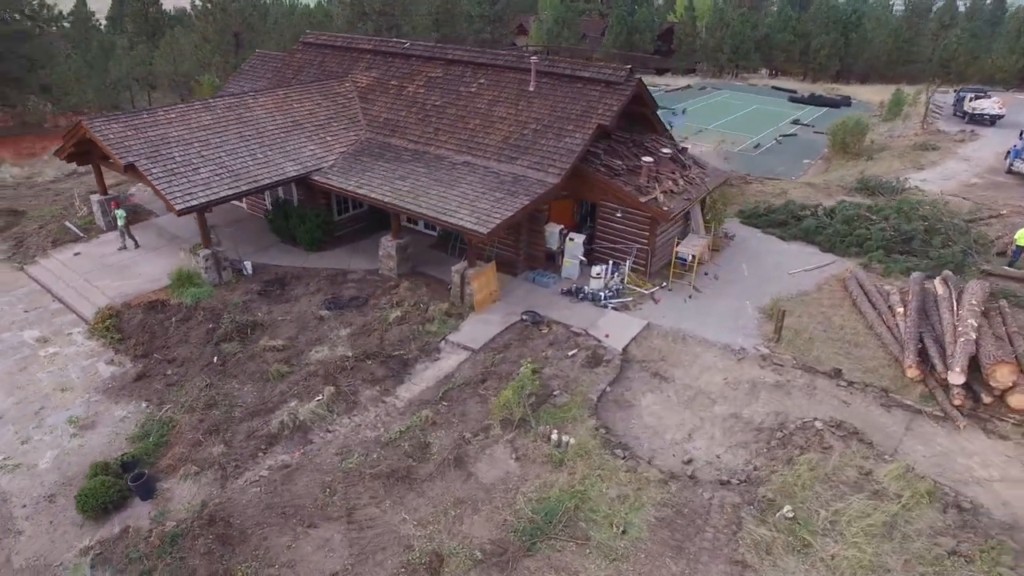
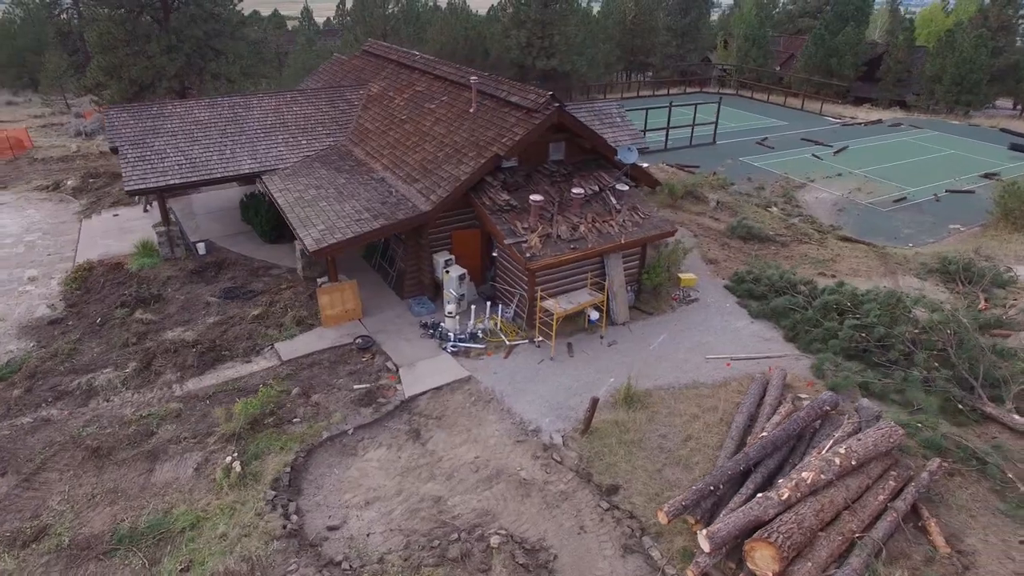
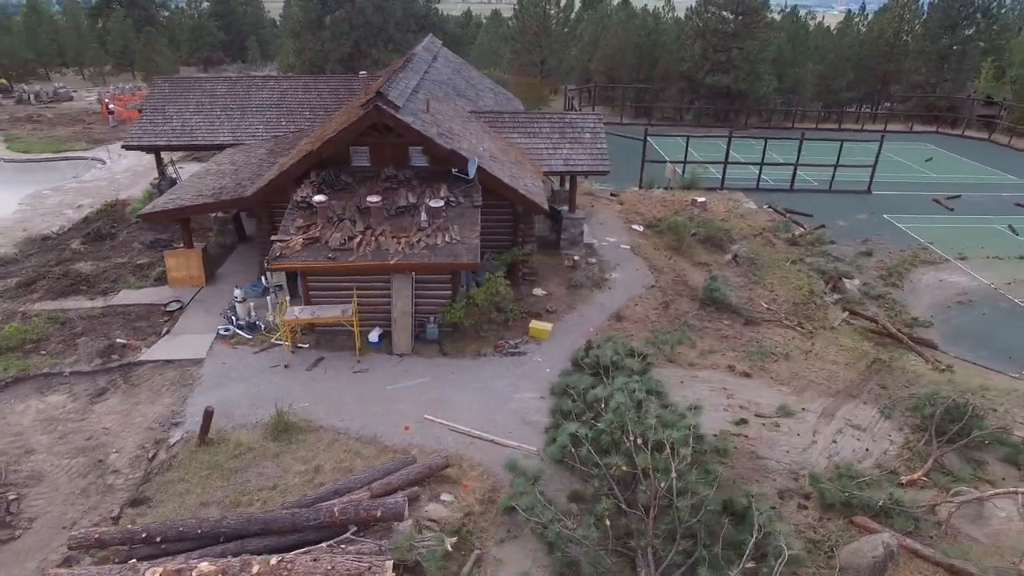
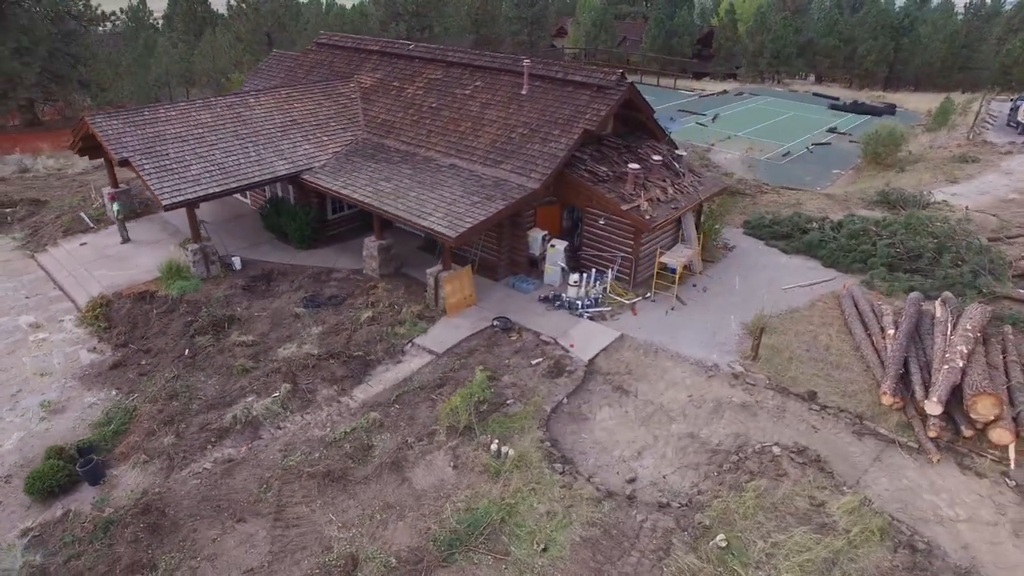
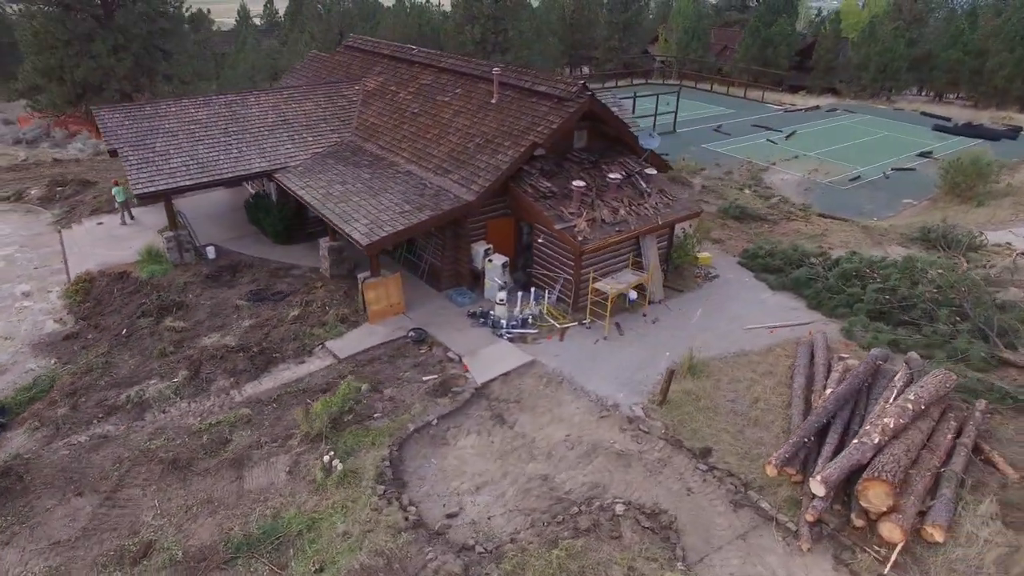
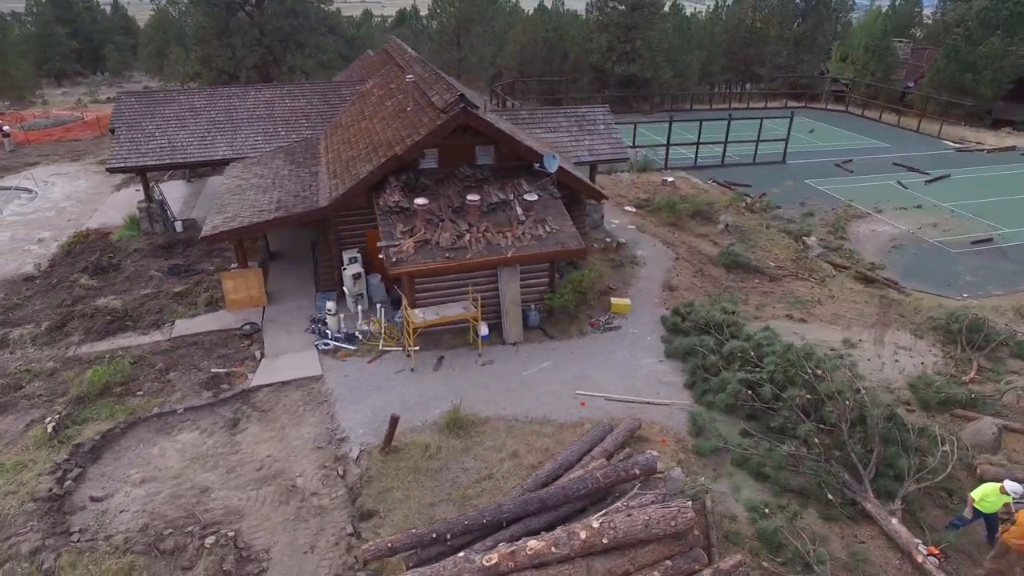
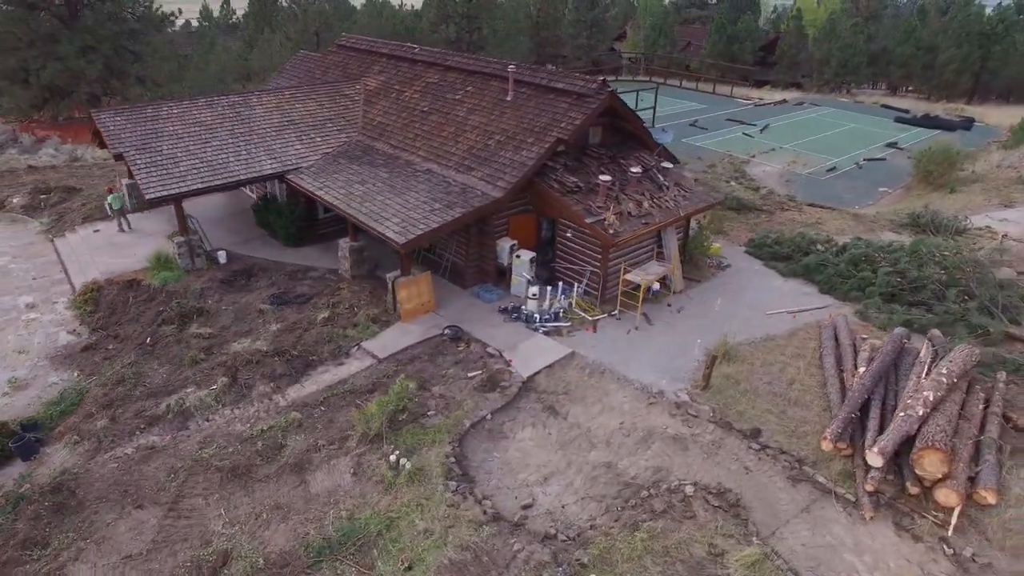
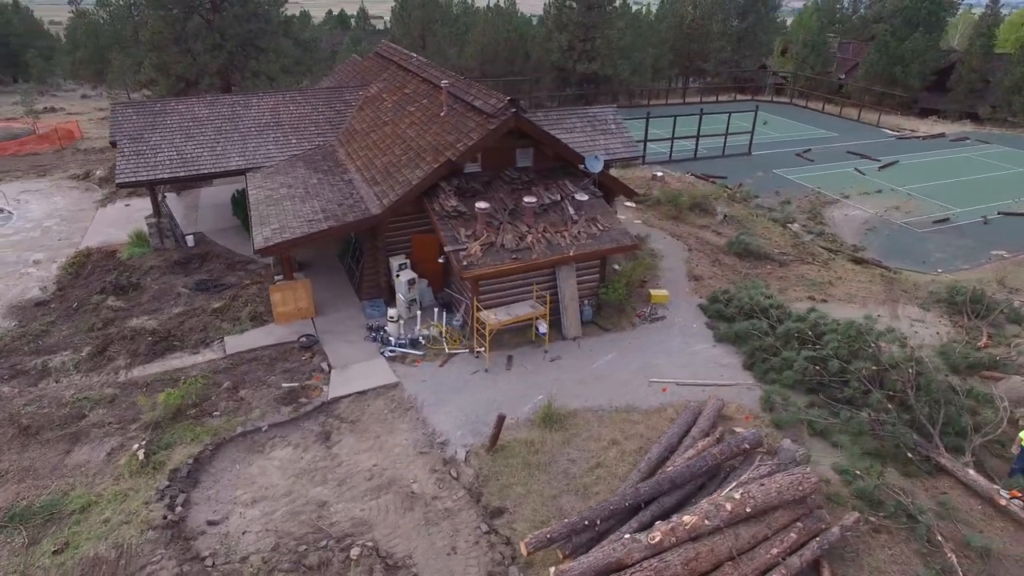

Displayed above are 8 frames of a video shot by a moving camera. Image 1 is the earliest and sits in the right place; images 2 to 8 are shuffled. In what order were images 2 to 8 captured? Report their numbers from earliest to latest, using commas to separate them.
4, 7, 5, 2, 8, 6, 3
